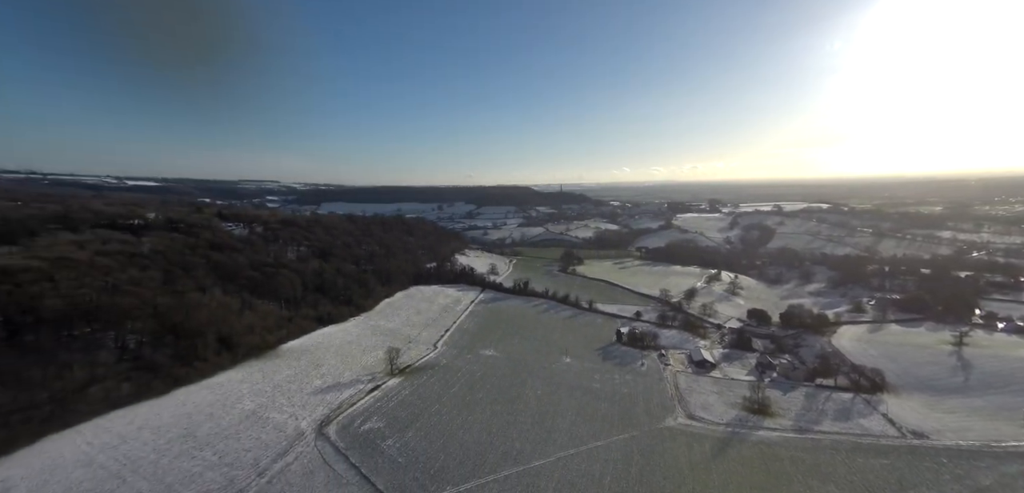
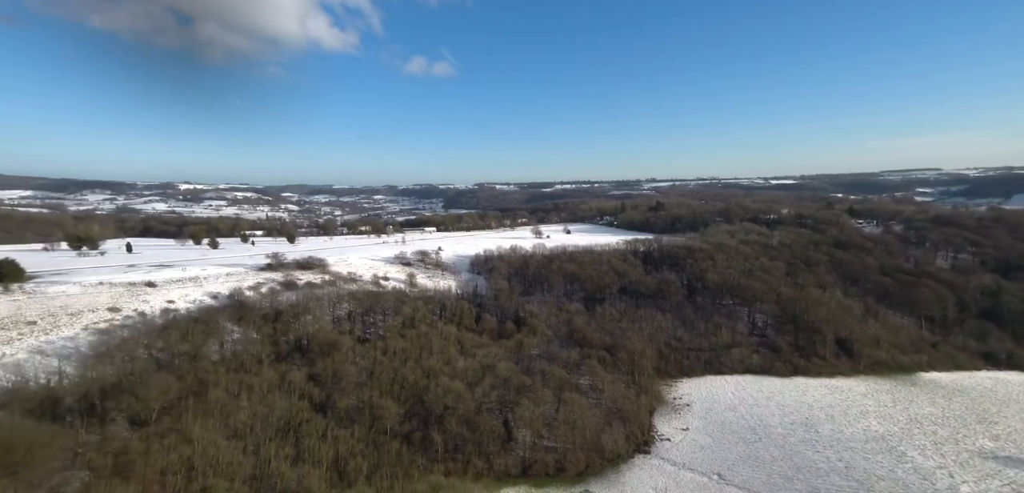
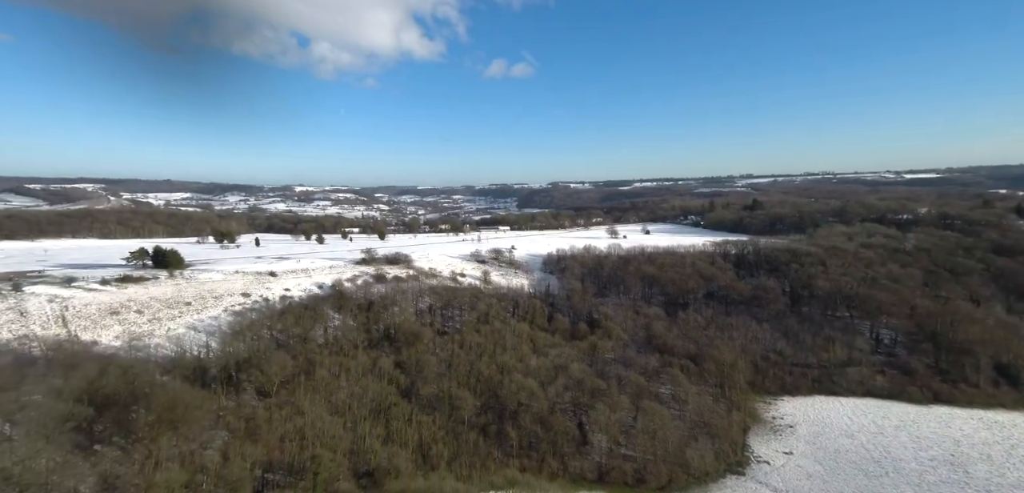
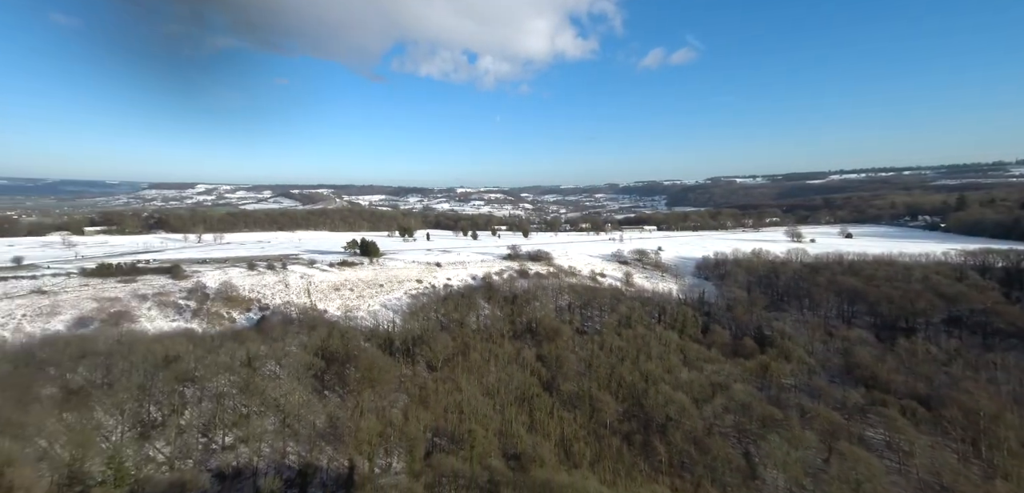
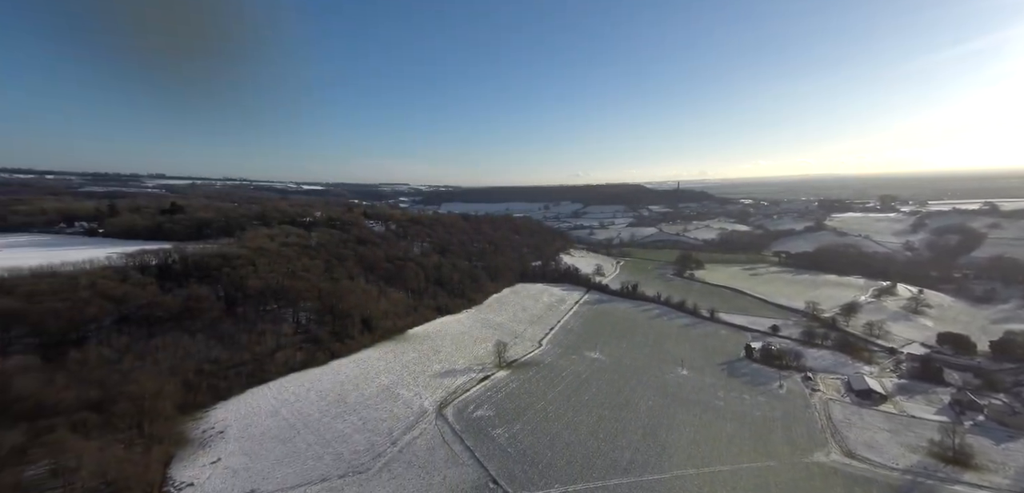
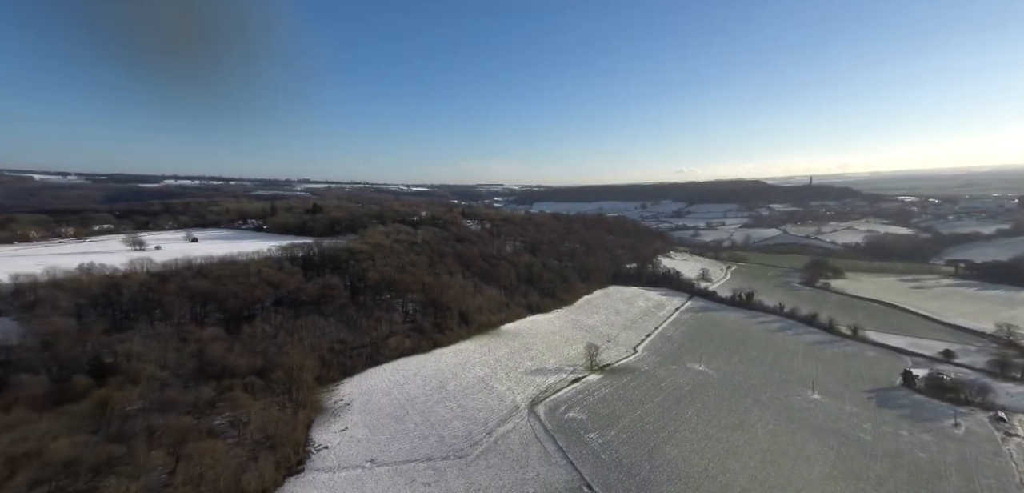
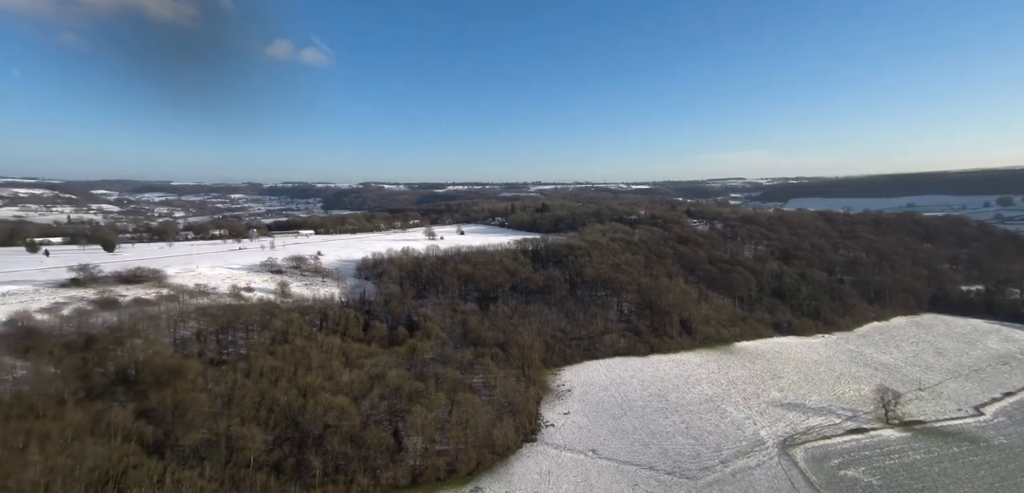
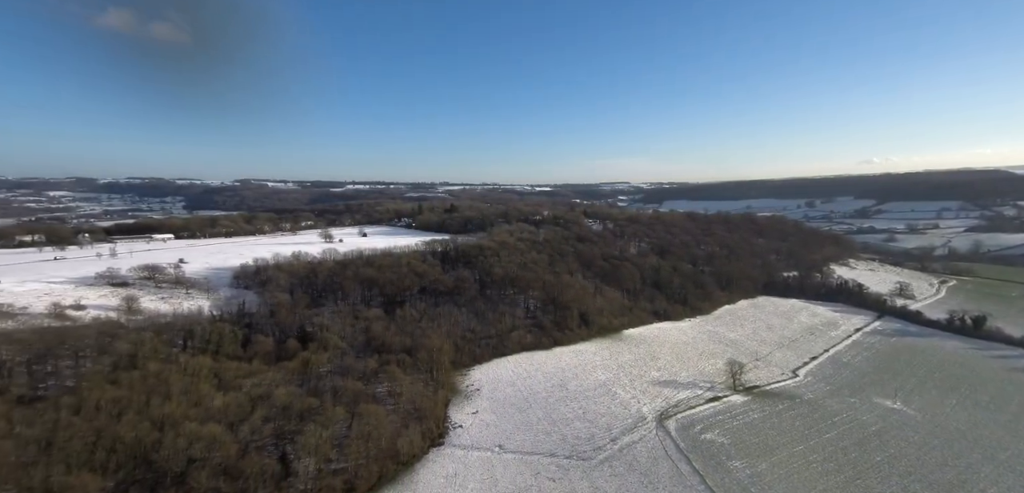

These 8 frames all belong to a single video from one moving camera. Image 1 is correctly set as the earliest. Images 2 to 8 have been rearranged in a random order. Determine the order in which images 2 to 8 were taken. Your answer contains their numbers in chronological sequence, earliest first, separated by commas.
5, 6, 8, 7, 2, 3, 4
